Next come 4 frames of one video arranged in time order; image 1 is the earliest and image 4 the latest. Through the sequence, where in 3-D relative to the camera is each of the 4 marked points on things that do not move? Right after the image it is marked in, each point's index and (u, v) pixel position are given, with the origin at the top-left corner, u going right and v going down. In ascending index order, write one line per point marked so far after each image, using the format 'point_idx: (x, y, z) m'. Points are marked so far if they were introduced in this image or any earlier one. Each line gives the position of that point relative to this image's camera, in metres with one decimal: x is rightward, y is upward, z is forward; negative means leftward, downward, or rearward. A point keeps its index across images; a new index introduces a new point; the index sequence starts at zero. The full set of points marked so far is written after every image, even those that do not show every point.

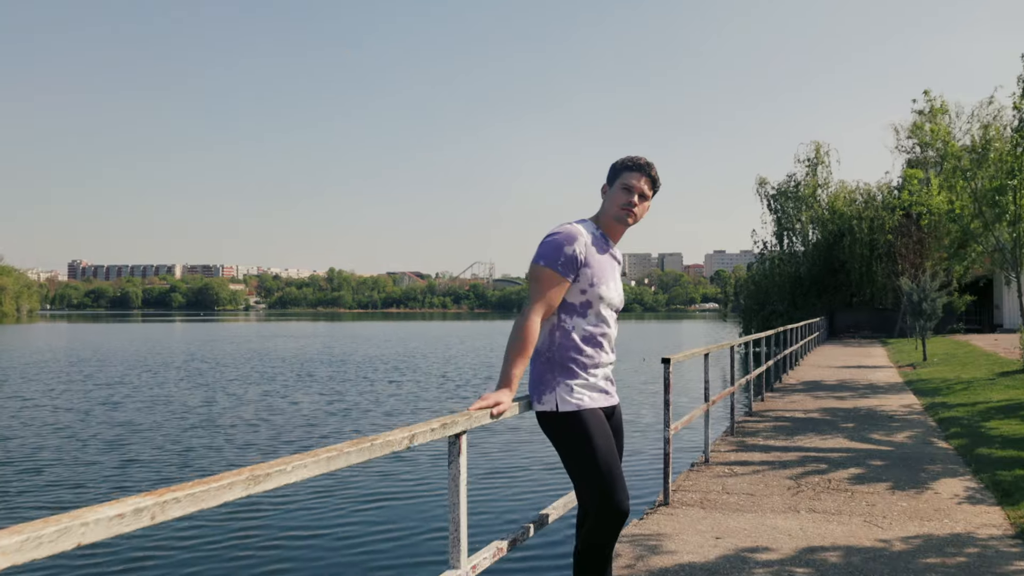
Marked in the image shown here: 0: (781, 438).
0: (+3.4, -1.9, +10.3) m
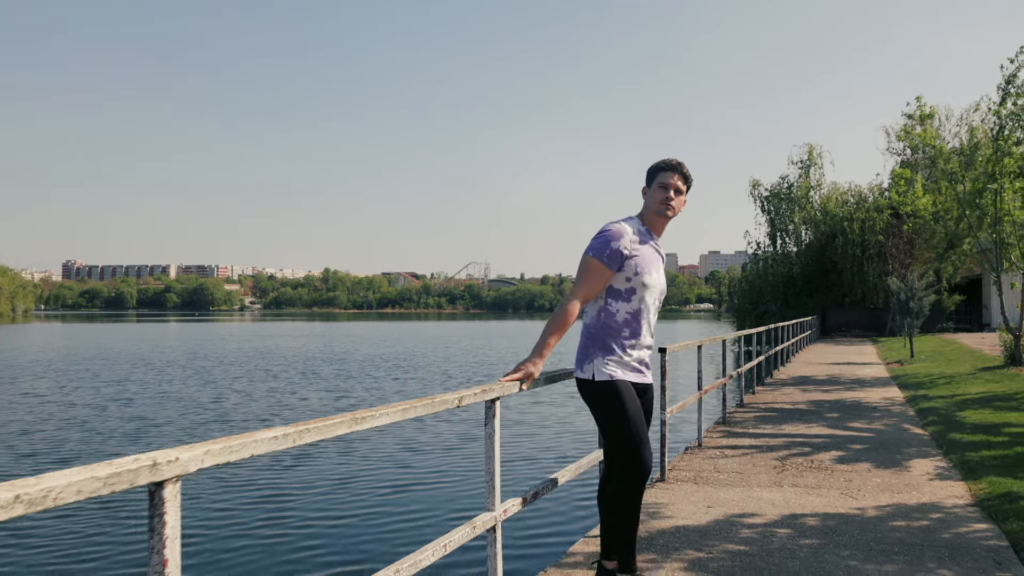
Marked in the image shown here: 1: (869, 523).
0: (+3.4, -1.8, +11.0) m
1: (+2.6, -1.7, +5.9) m
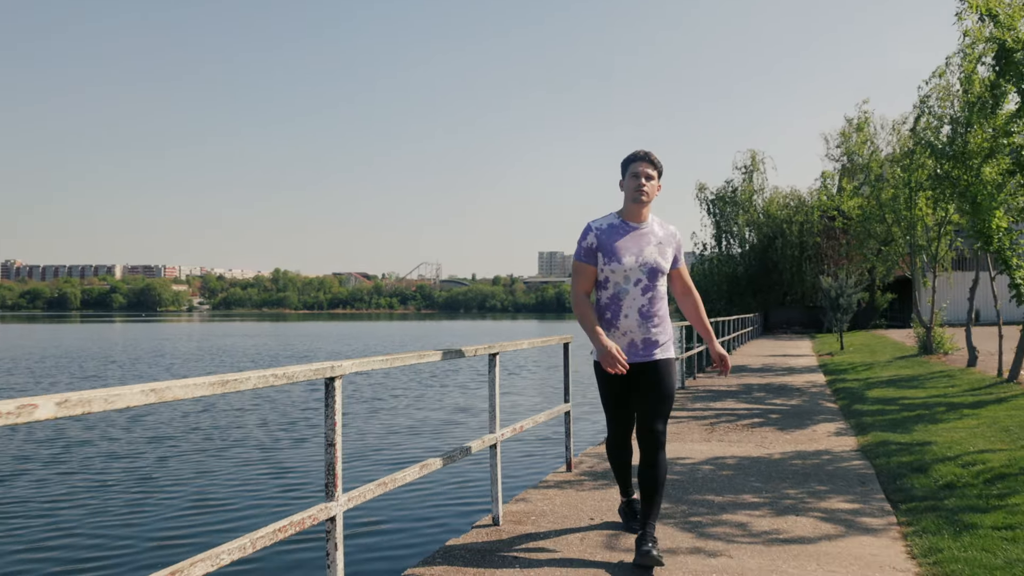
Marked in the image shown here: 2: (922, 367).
0: (+3.0, -1.8, +12.7) m
1: (+2.4, -1.6, +7.5) m
2: (+8.7, -1.7, +17.3) m
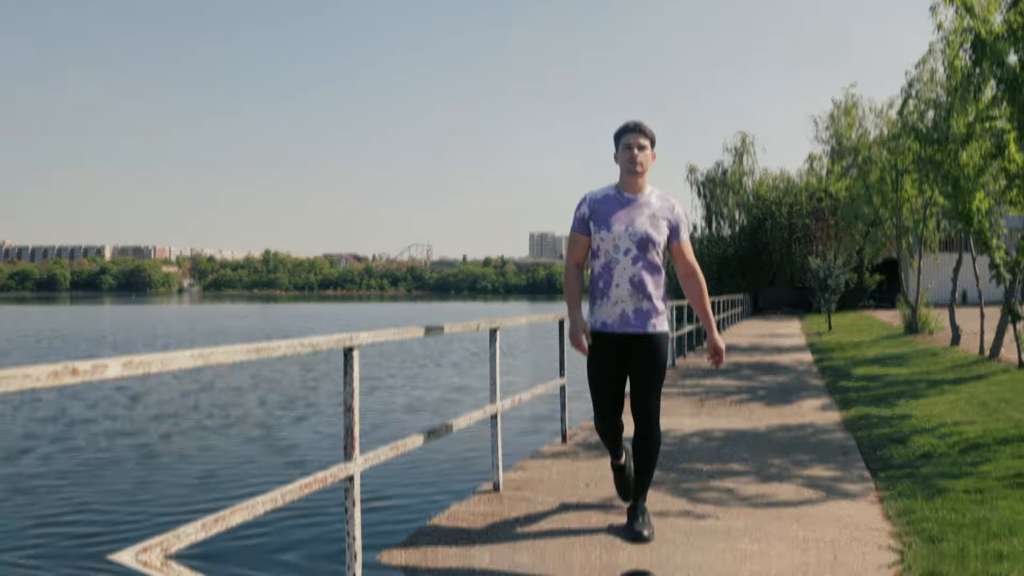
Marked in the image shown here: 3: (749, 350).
0: (+2.9, -1.5, +13.0) m
1: (+2.4, -1.4, +7.9) m
2: (+8.5, -1.2, +17.7) m
3: (+5.6, -1.5, +19.3) m
